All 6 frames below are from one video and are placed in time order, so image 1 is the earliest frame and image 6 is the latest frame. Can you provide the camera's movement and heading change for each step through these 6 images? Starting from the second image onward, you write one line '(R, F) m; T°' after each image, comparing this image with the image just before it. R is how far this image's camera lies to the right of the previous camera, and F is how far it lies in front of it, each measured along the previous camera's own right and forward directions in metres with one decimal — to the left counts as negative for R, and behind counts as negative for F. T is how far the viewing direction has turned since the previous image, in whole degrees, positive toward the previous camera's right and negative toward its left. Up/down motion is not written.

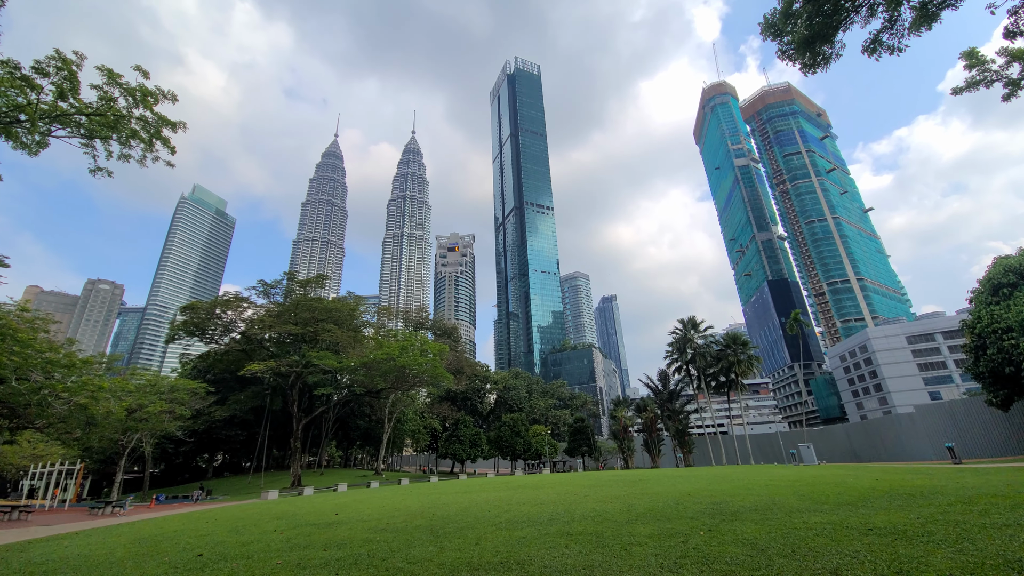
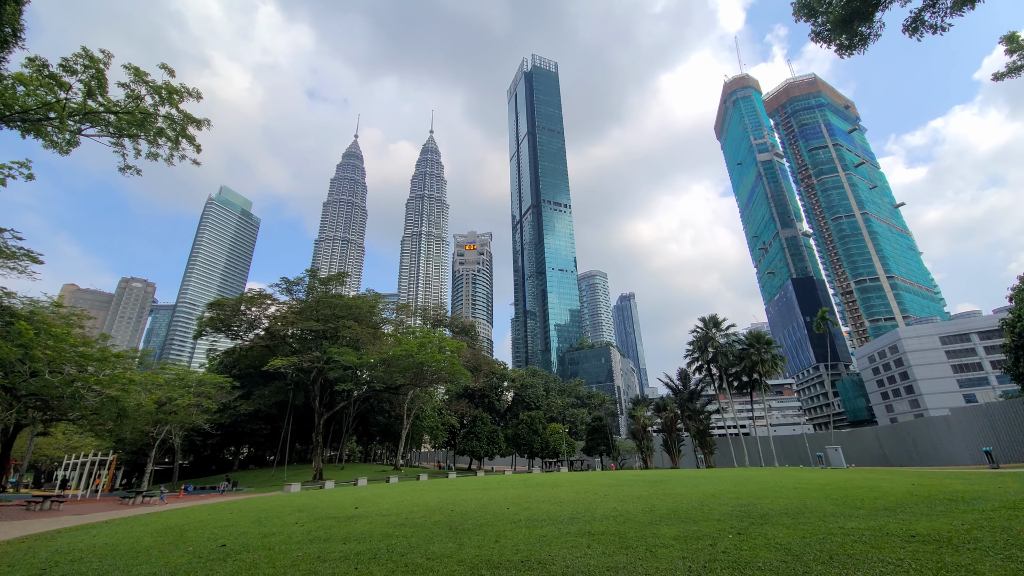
(0.0, +0.1) m; -2°
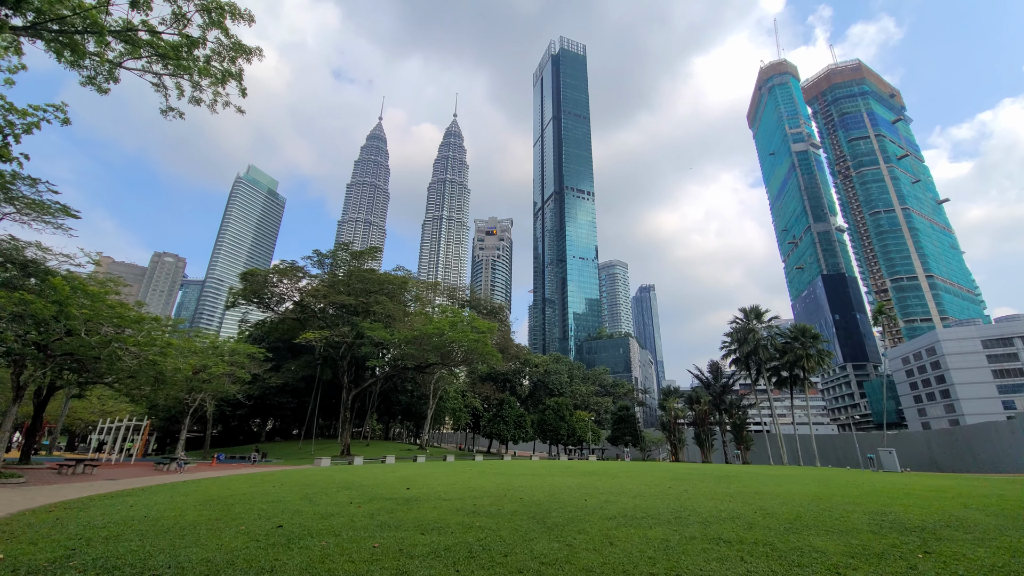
(-1.3, +1.3) m; -2°
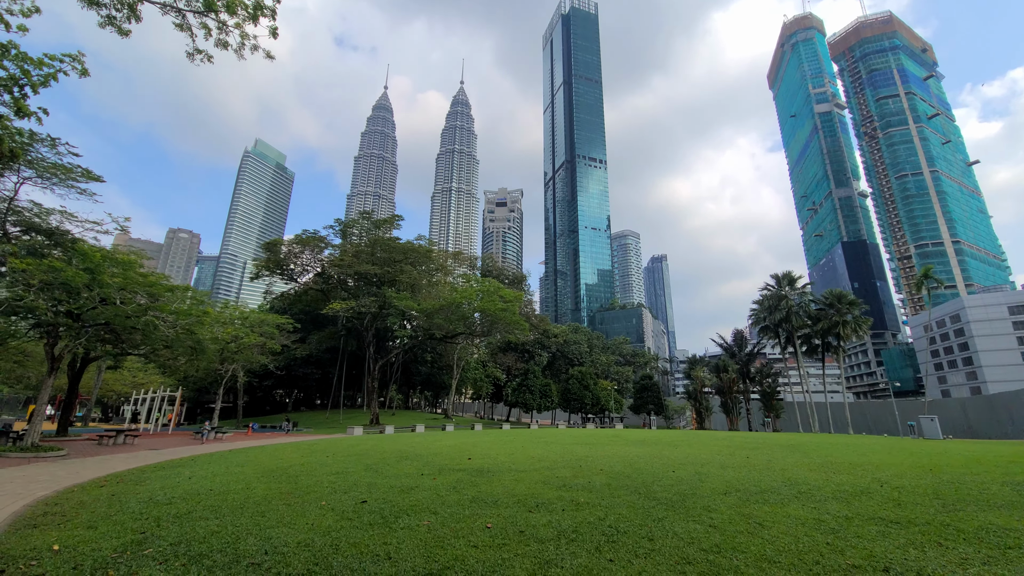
(-1.2, +0.9) m; -1°
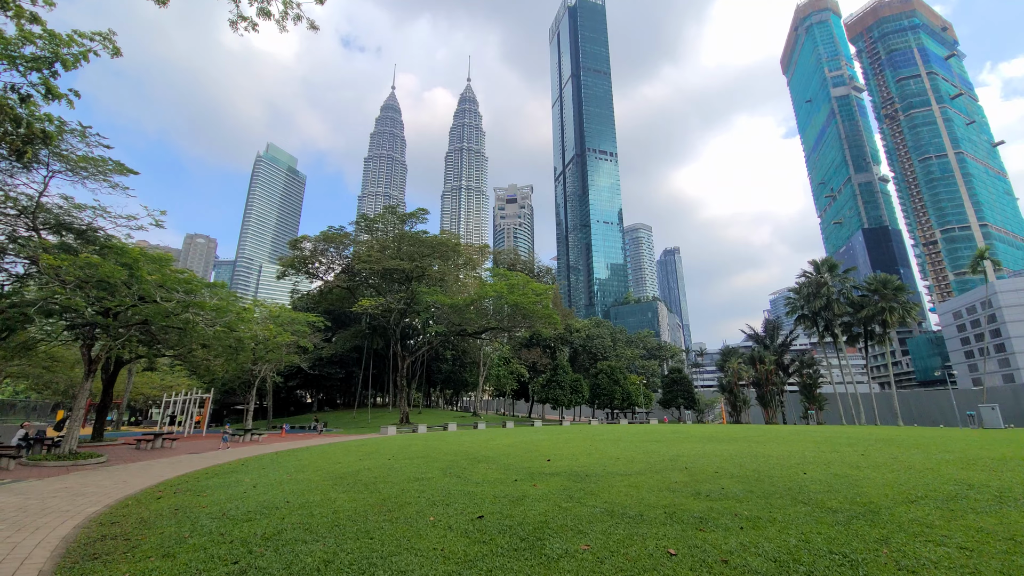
(-1.4, +1.0) m; -1°
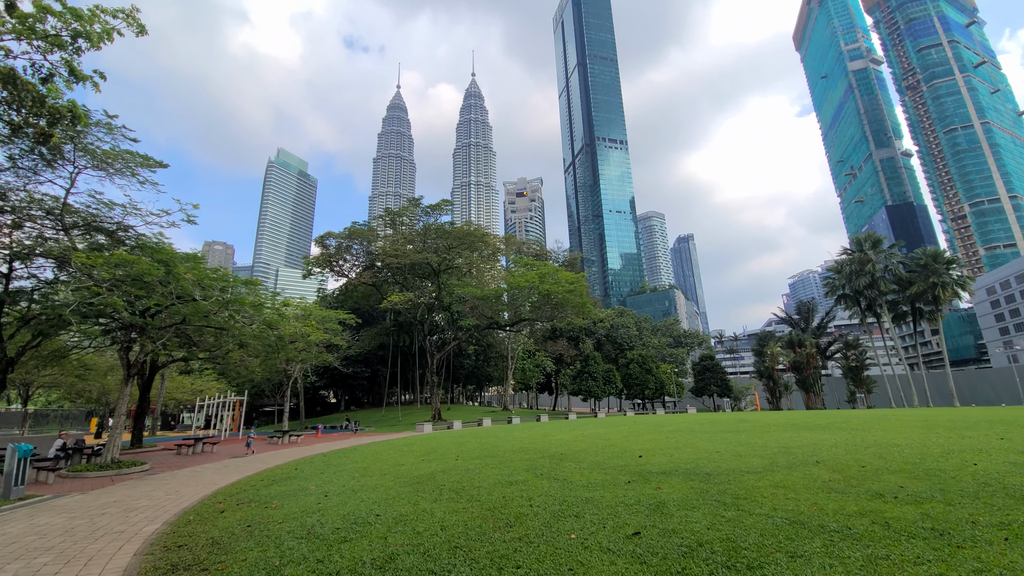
(-1.2, +1.0) m; -2°
